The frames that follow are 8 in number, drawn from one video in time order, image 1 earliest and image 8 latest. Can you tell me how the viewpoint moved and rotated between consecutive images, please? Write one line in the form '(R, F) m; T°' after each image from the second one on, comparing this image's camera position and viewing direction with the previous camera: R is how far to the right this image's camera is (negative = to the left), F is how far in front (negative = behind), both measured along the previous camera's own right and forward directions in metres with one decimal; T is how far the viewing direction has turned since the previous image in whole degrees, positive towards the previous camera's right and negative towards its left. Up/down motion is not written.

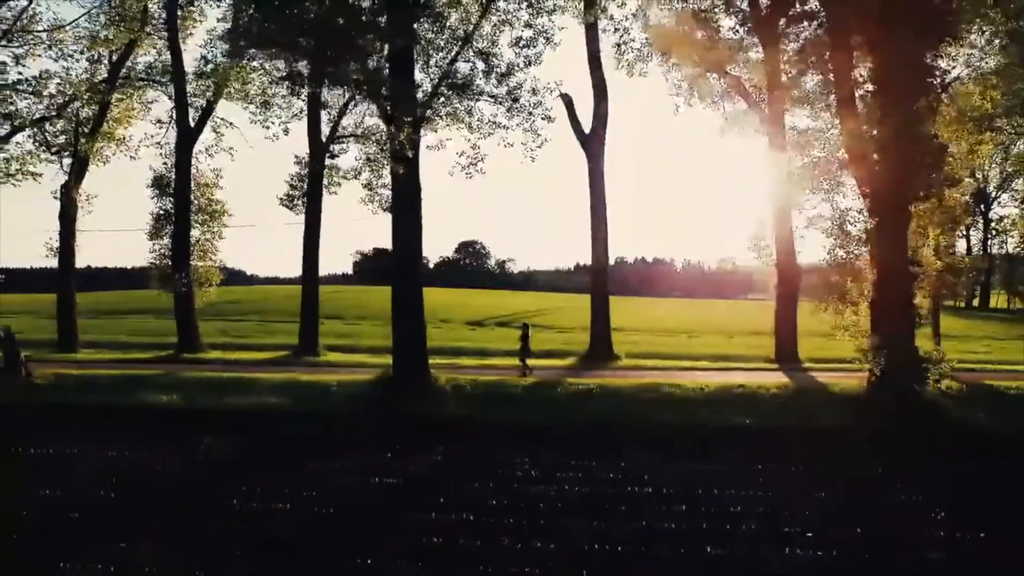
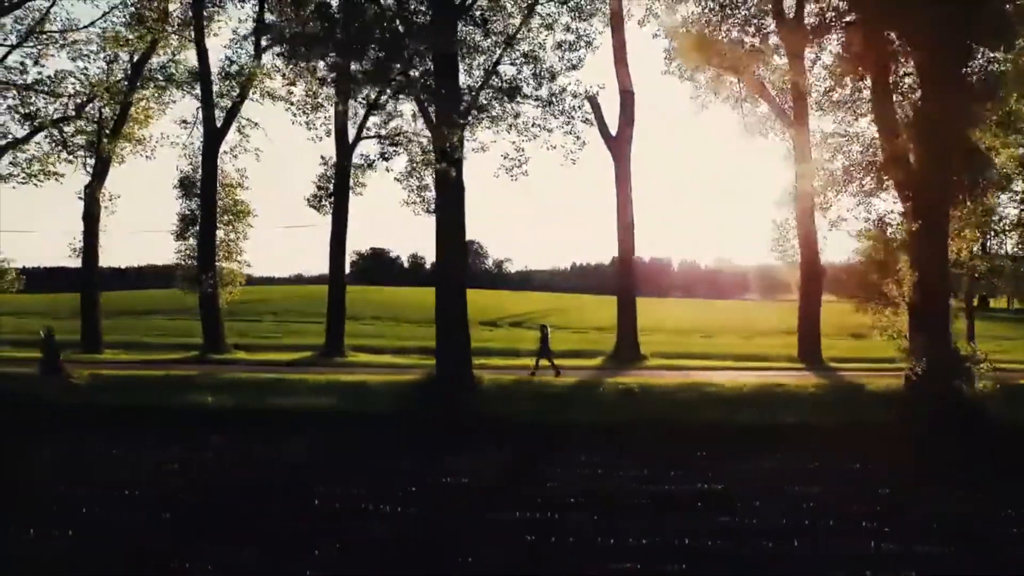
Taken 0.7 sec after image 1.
(-0.3, 0.0) m; +1°
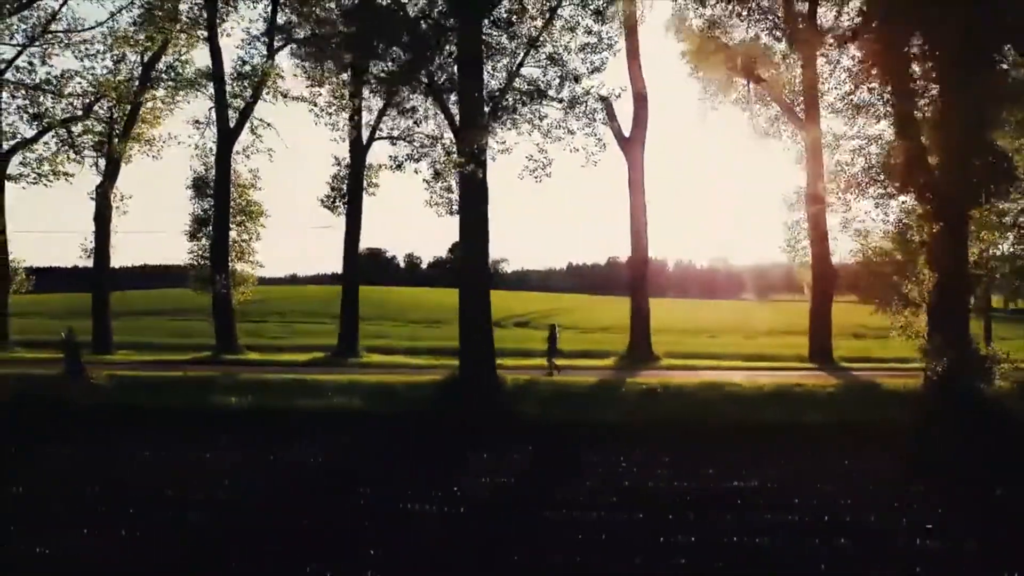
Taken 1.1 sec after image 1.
(-0.2, 0.0) m; +1°
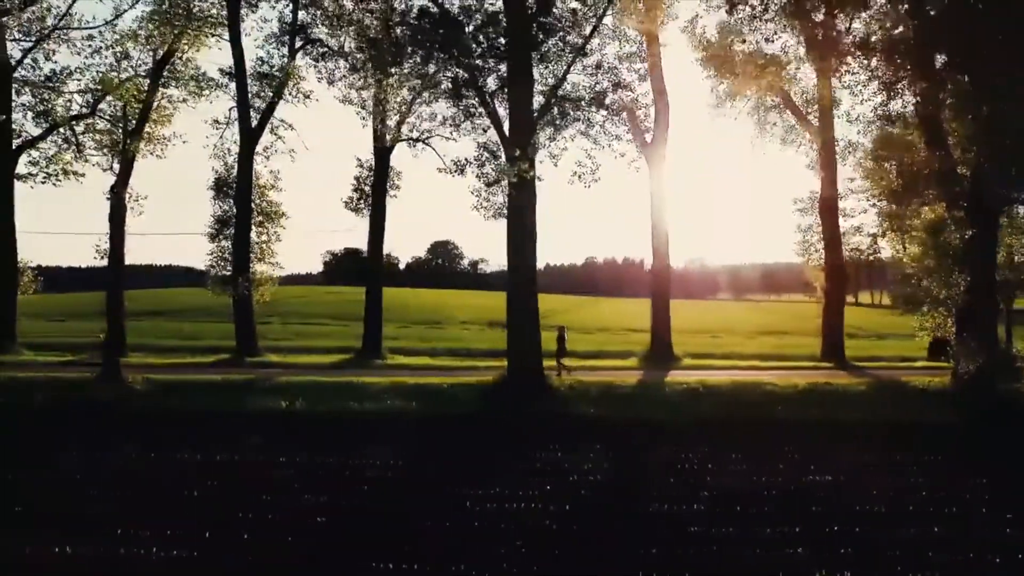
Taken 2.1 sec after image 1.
(-0.5, 0.0) m; +2°
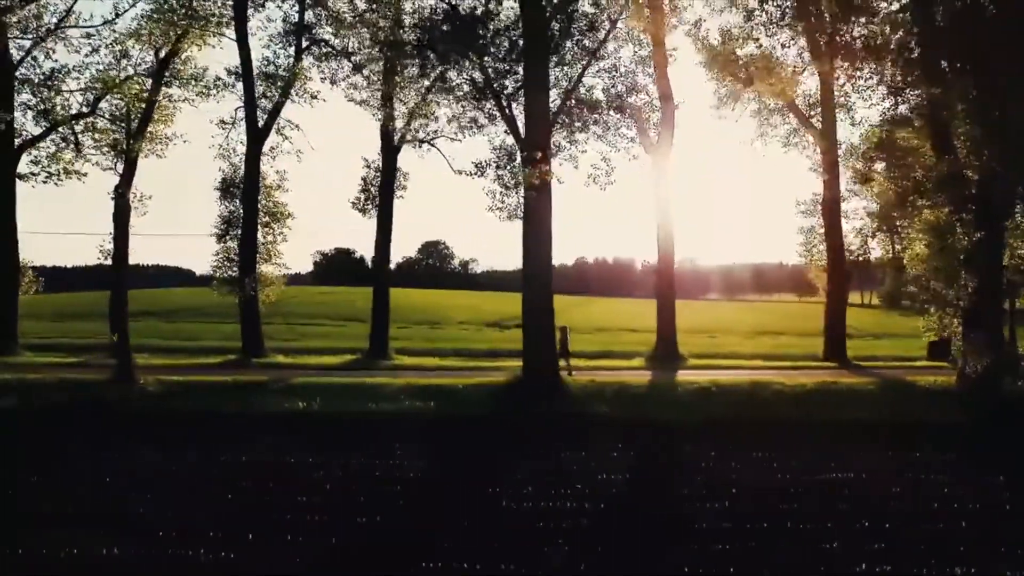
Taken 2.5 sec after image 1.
(-0.2, 0.0) m; +1°
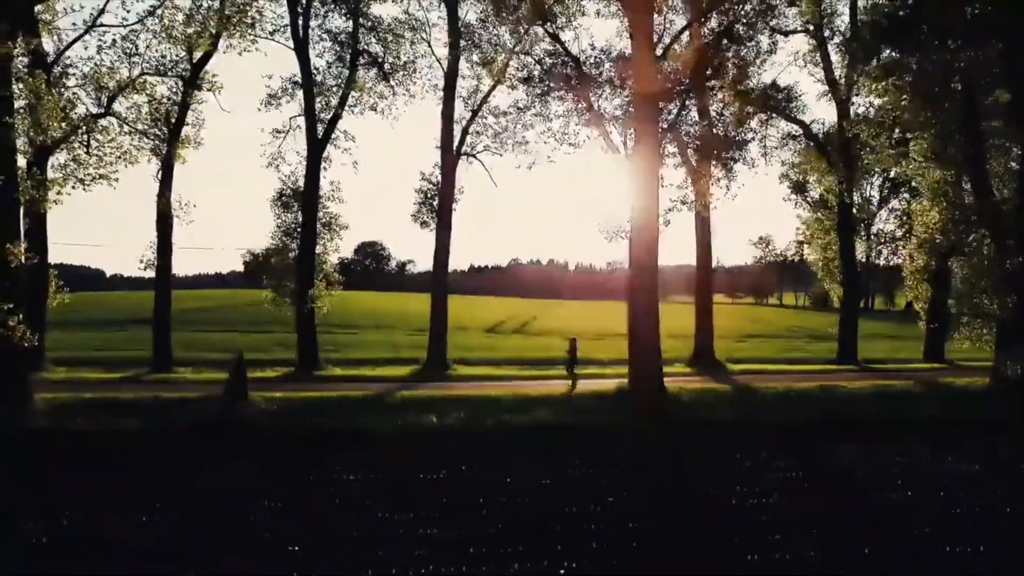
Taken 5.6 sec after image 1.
(-1.3, -0.1) m; +7°
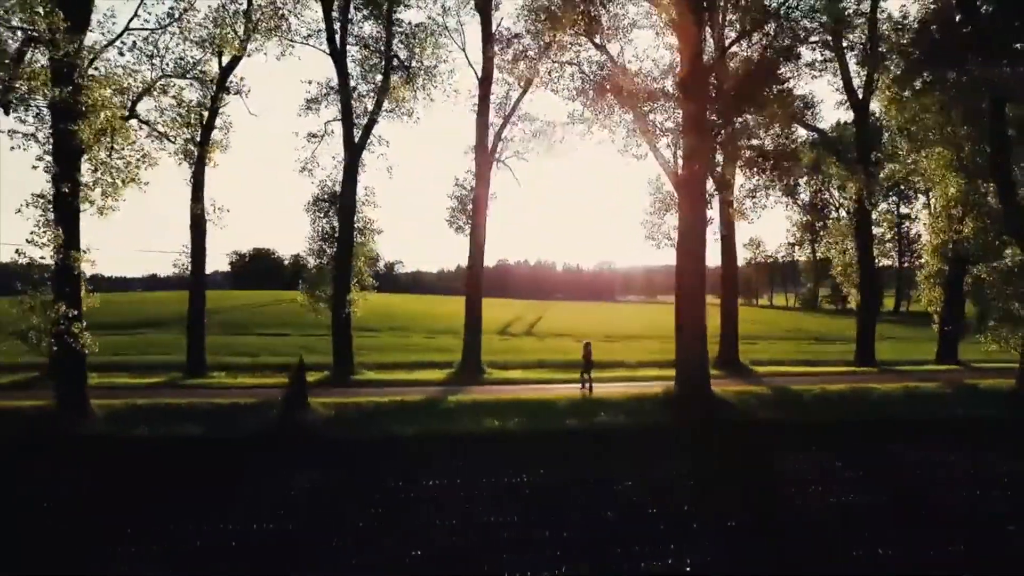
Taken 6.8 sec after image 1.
(-0.5, -0.1) m; +2°
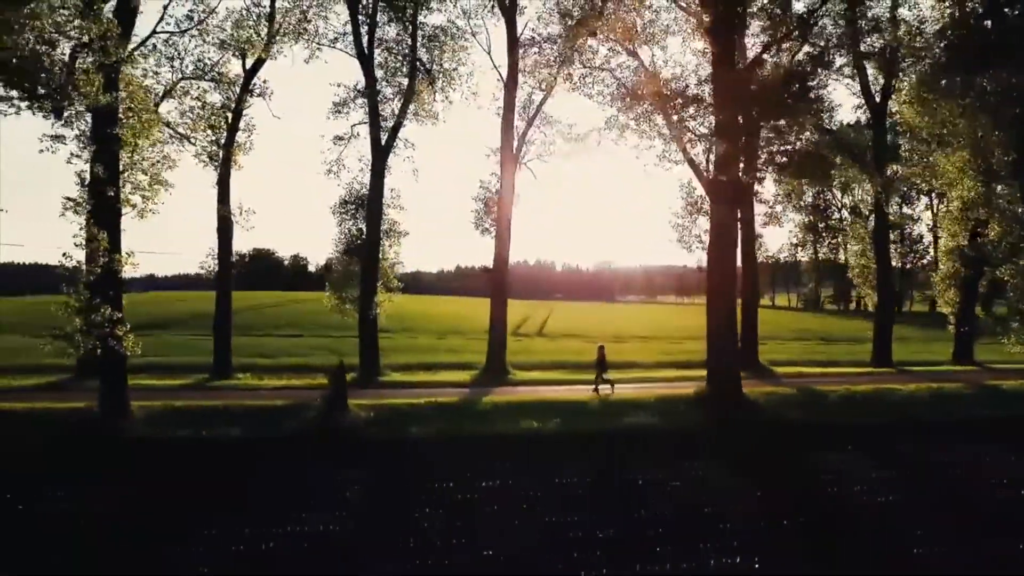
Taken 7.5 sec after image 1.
(-0.3, -0.1) m; 0°
